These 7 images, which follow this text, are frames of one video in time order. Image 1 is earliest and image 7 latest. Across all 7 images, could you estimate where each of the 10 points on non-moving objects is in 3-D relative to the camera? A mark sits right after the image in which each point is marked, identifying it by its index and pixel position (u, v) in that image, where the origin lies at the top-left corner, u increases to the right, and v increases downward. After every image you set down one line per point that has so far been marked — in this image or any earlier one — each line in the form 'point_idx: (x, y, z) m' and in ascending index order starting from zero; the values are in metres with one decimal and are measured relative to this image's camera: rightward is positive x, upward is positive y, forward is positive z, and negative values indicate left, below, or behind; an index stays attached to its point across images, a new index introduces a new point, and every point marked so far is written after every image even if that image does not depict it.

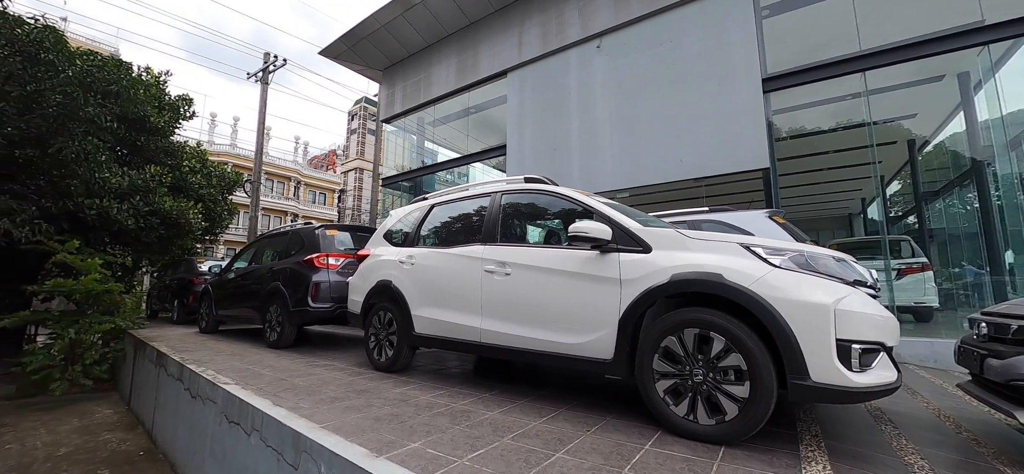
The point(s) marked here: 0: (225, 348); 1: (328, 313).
0: (-3.4, -1.4, +4.6) m
1: (-2.1, -0.9, +4.4) m
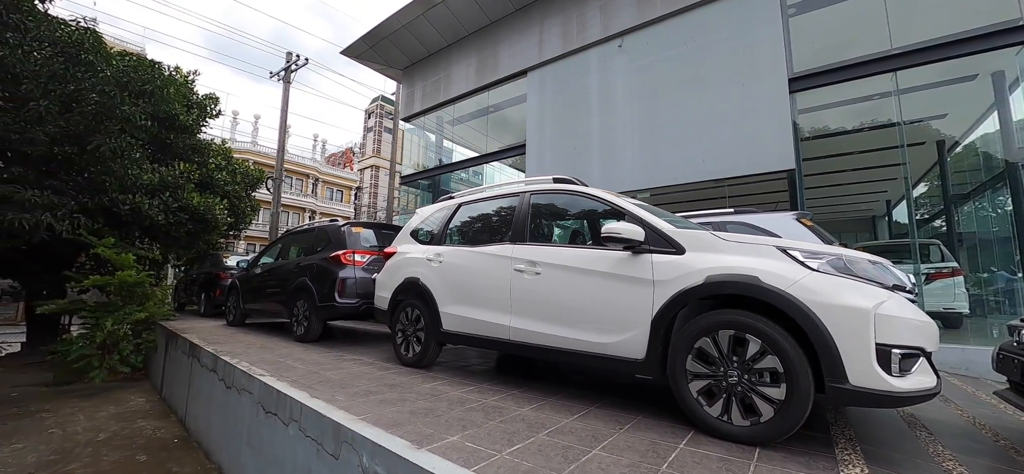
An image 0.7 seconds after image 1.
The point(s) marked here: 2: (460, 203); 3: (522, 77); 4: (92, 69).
0: (-3.2, -1.3, +4.8) m
1: (-1.8, -0.8, +4.5) m
2: (-0.5, +0.3, +3.7) m
3: (+0.4, +3.9, +9.3) m
4: (-6.7, +2.7, +6.2) m
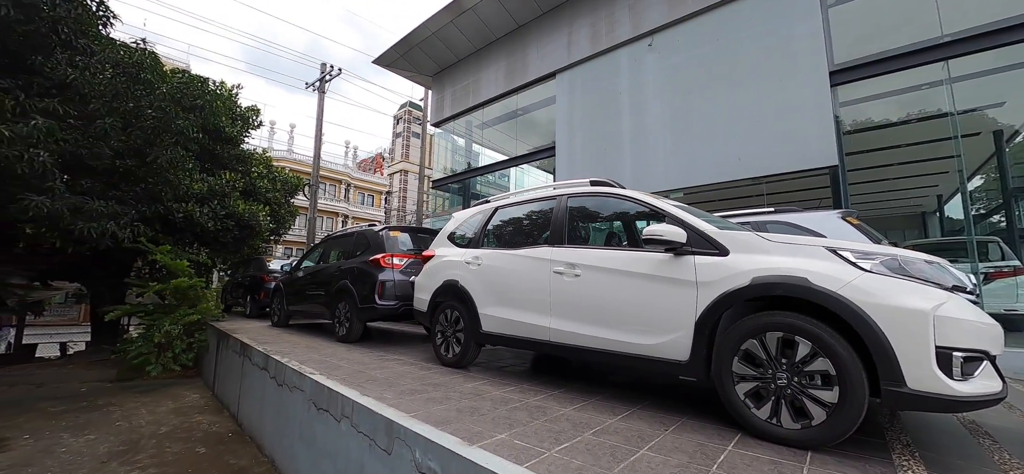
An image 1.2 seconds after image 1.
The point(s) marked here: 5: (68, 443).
0: (-2.7, -1.4, +5.0) m
1: (-1.4, -0.9, +4.6) m
2: (-0.1, +0.3, +3.8) m
3: (+1.0, +3.9, +9.4) m
4: (-6.2, +2.6, +6.6) m
5: (-4.8, -2.2, +4.1) m
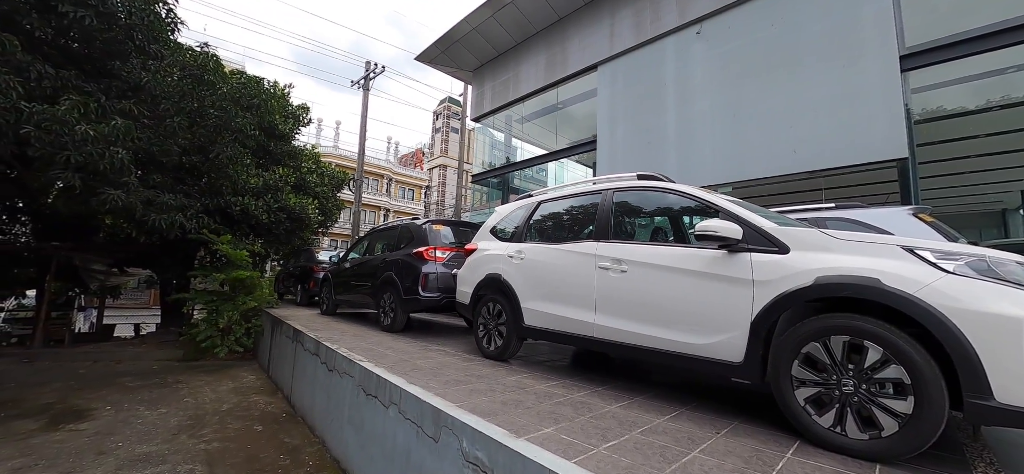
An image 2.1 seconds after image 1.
0: (-2.2, -1.3, +5.2) m
1: (-0.9, -0.8, +4.7) m
2: (+0.3, +0.4, +3.8) m
3: (+1.9, +4.0, +9.2) m
4: (-5.5, +2.8, +7.1) m
5: (-4.4, -2.1, +4.6) m
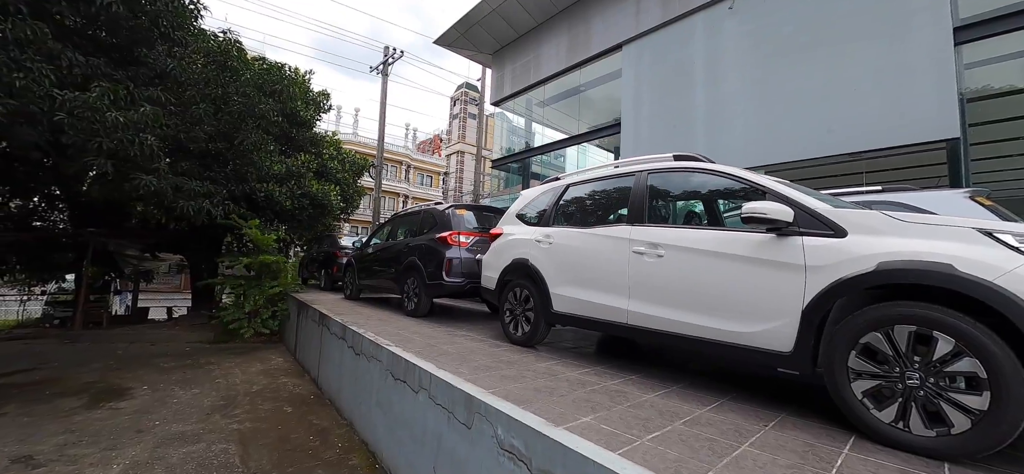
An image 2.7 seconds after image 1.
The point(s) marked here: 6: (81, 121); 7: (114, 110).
0: (-1.9, -1.1, +5.3) m
1: (-0.6, -0.6, +4.7) m
2: (+0.5, +0.5, +3.7) m
3: (+2.4, +4.3, +8.9) m
4: (-5.1, +3.1, +7.1) m
5: (-4.1, -1.9, +4.7) m
6: (-5.2, +1.4, +4.6) m
7: (-5.2, +1.6, +4.9) m
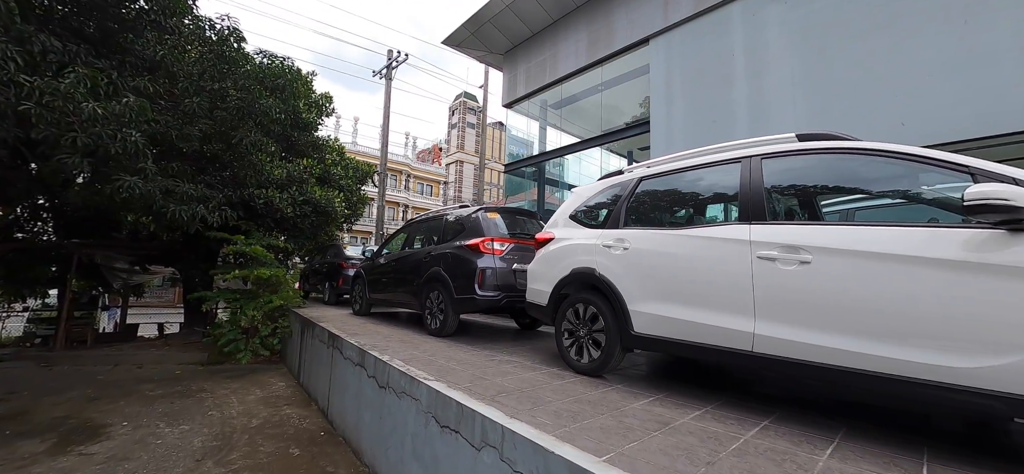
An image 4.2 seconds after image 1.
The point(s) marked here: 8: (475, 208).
0: (-1.4, -1.2, +4.6) m
1: (-0.2, -0.7, +4.0) m
2: (+1.0, +0.5, +3.0) m
3: (+2.8, +4.2, +8.3) m
4: (-4.7, +2.9, +6.5) m
5: (-3.6, -2.0, +4.0) m
6: (-4.7, +1.3, +3.9) m
7: (-4.7, +1.5, +4.3) m
8: (-0.4, +0.4, +4.7) m
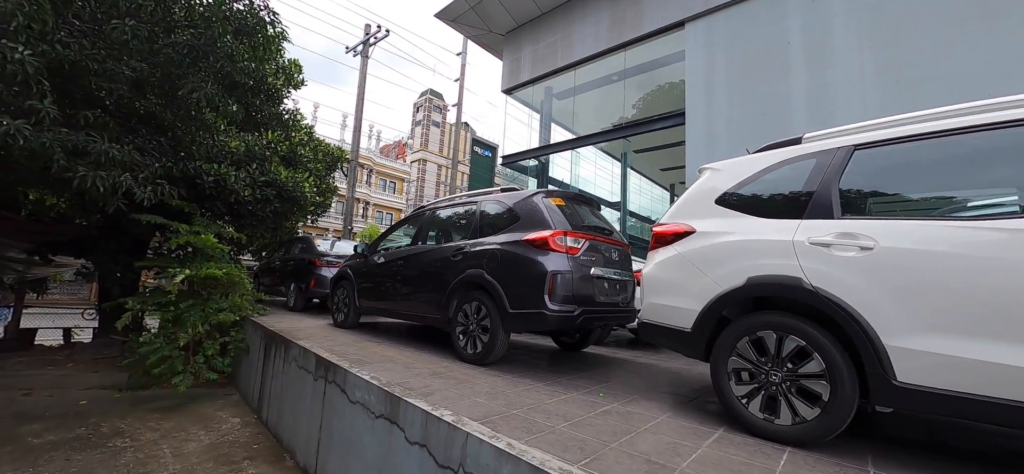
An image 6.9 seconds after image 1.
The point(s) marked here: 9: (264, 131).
0: (-0.9, -1.1, +3.3) m
1: (+0.5, -0.6, +2.9) m
2: (+1.8, +0.5, +2.0) m
3: (+3.2, +4.1, +7.6) m
4: (-4.1, +3.1, +4.9) m
5: (-3.0, -1.9, +2.4) m
6: (-4.0, +1.5, +2.3) m
7: (-4.0, +1.8, +2.7) m
8: (+0.2, +0.4, +3.5) m
9: (-4.8, +2.1, +7.4) m
